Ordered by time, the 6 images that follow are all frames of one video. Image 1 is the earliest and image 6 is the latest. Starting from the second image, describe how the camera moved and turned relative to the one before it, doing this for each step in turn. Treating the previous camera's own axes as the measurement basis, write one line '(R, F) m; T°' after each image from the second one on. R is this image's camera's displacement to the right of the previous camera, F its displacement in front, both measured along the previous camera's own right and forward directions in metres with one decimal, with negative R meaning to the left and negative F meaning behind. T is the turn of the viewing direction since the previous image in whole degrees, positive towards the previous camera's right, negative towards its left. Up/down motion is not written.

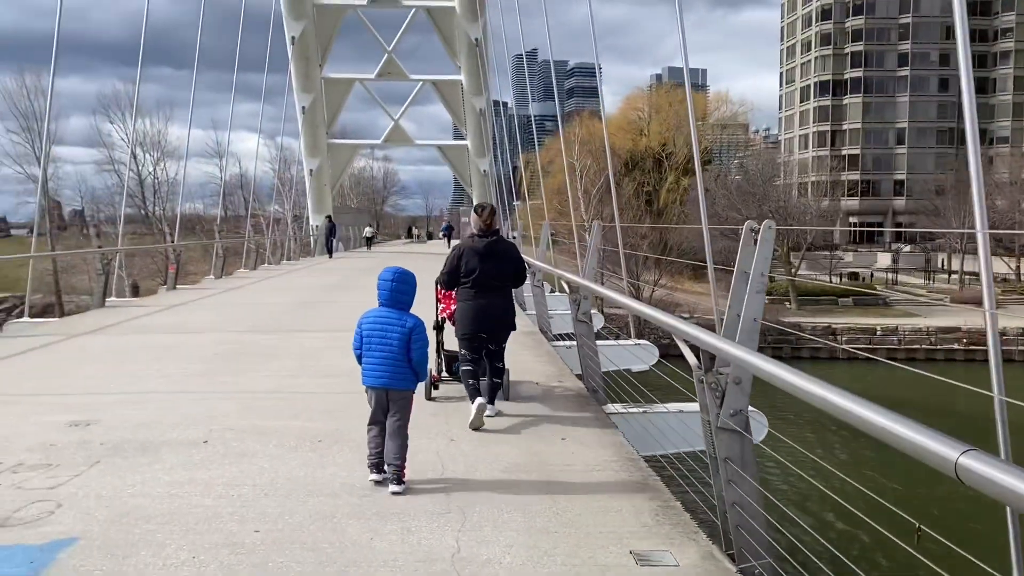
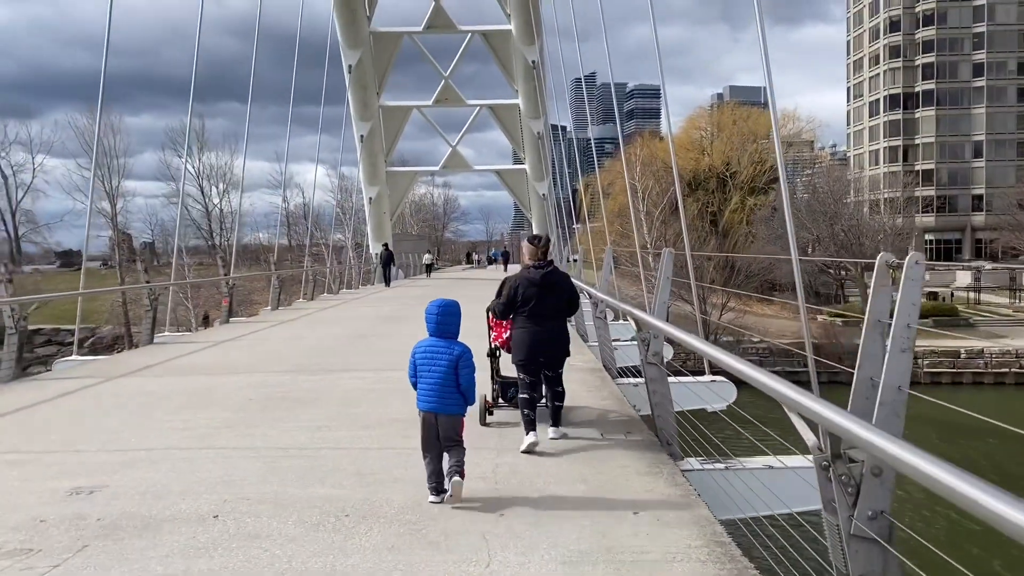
(0.0, +0.7) m; -4°
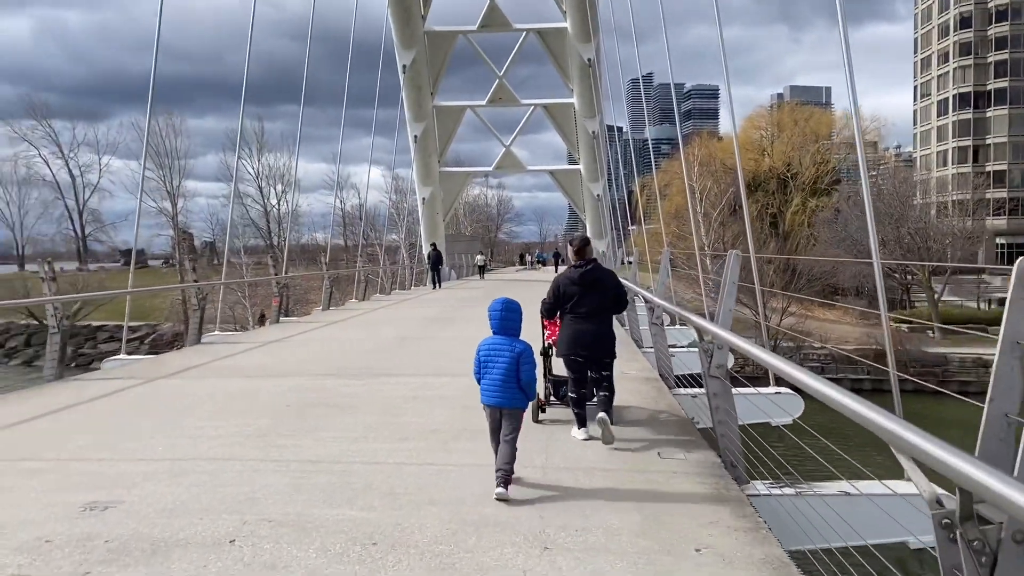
(0.0, +0.4) m; -4°
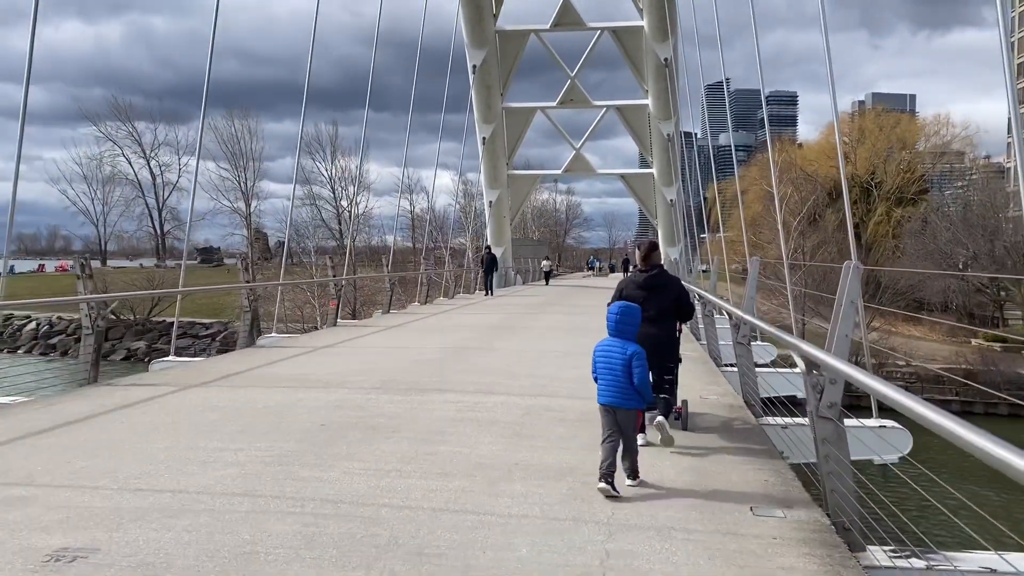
(0.0, +0.8) m; -5°
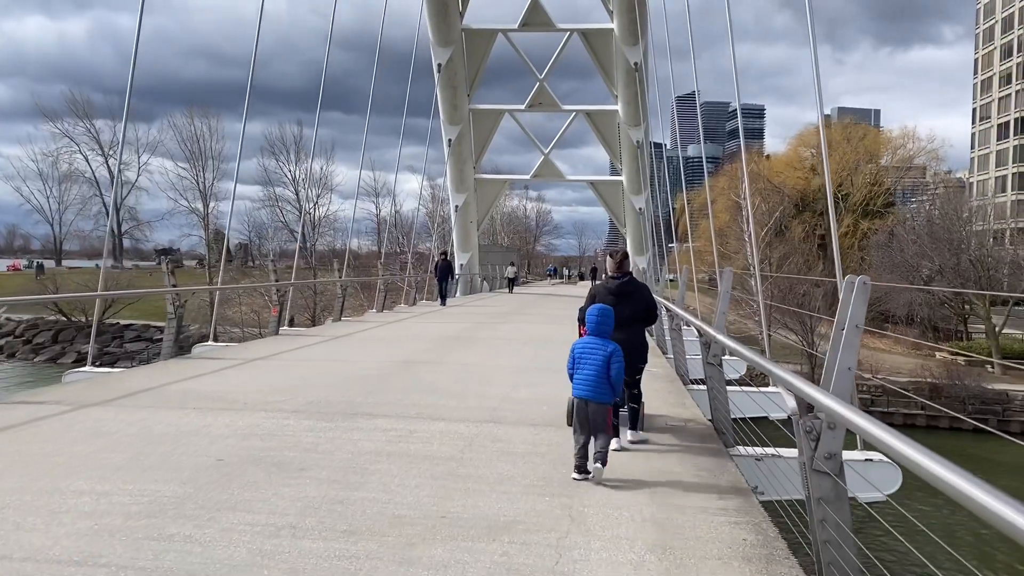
(+0.2, +0.8) m; +2°
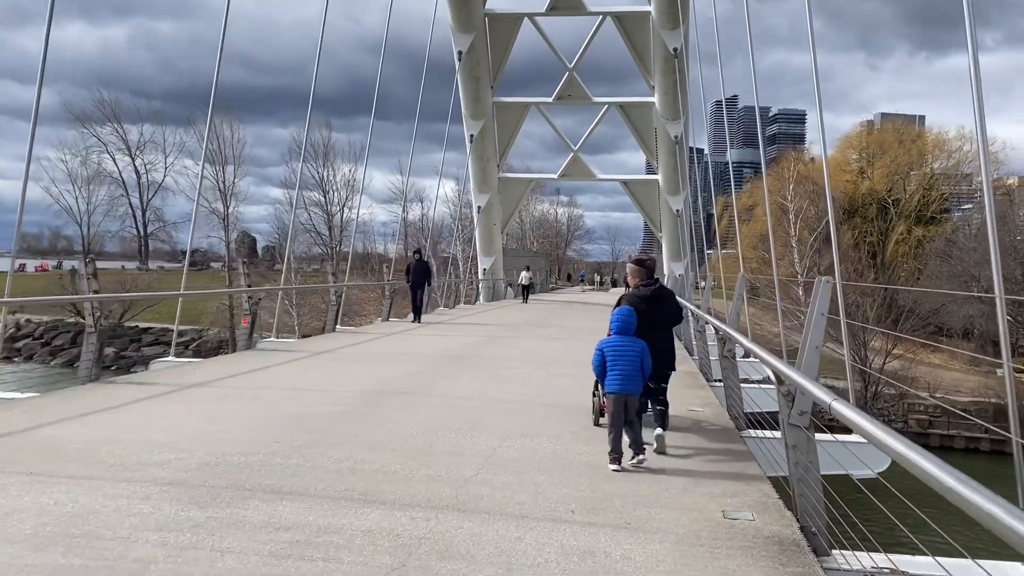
(+0.3, +2.0) m; -2°
